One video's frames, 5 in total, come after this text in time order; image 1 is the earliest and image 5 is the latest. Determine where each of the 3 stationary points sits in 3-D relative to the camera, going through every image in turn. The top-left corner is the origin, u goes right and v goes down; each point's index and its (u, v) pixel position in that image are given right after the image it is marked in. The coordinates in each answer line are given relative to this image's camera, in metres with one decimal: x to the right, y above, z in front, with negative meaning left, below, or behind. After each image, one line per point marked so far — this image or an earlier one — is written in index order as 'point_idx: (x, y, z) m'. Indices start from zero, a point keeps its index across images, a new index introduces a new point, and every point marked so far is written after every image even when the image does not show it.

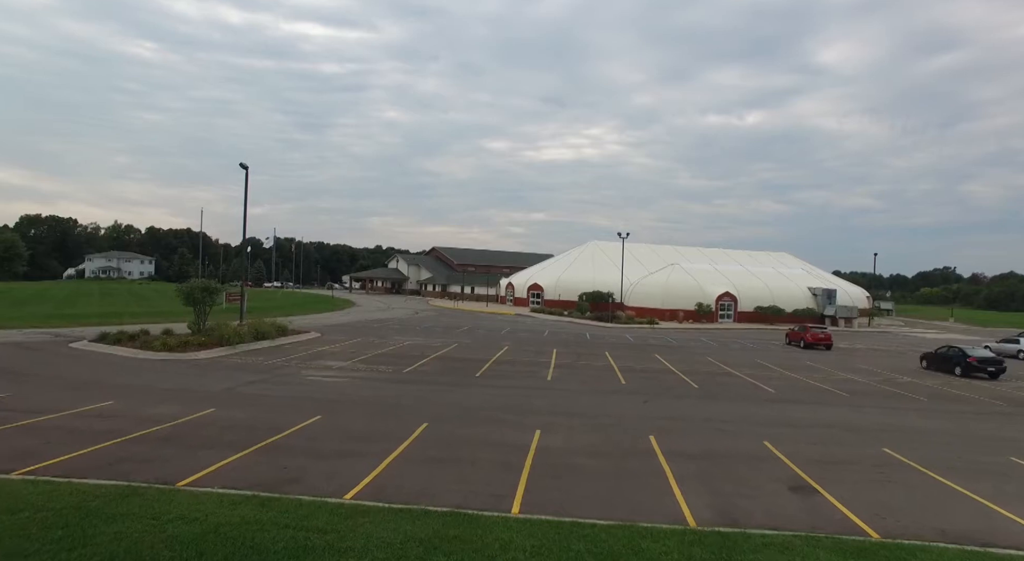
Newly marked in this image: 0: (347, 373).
0: (-4.3, -2.4, +15.7) m
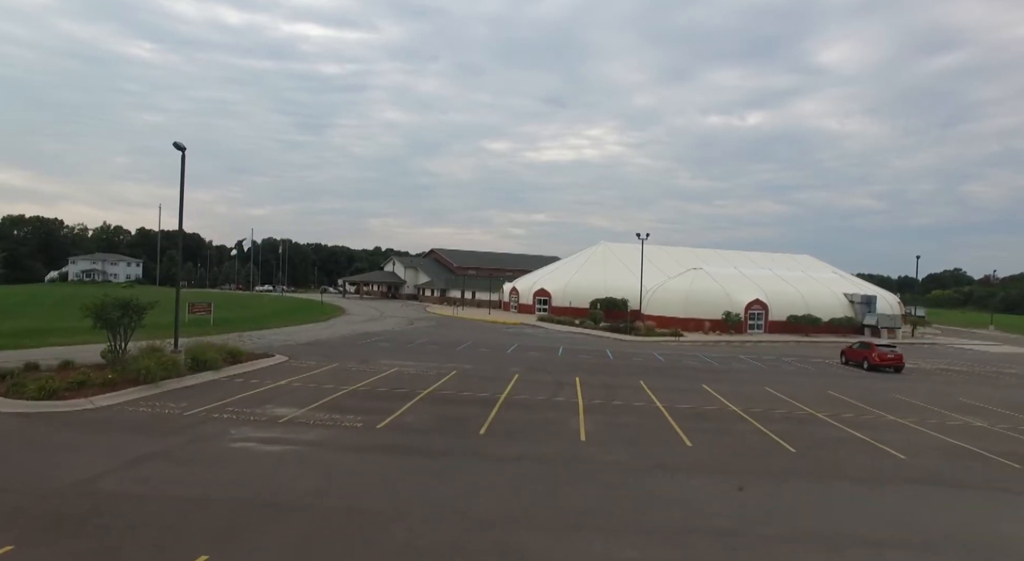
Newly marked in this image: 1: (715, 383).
0: (-3.9, -2.7, +11.0) m
1: (+6.6, -3.4, +19.8) m
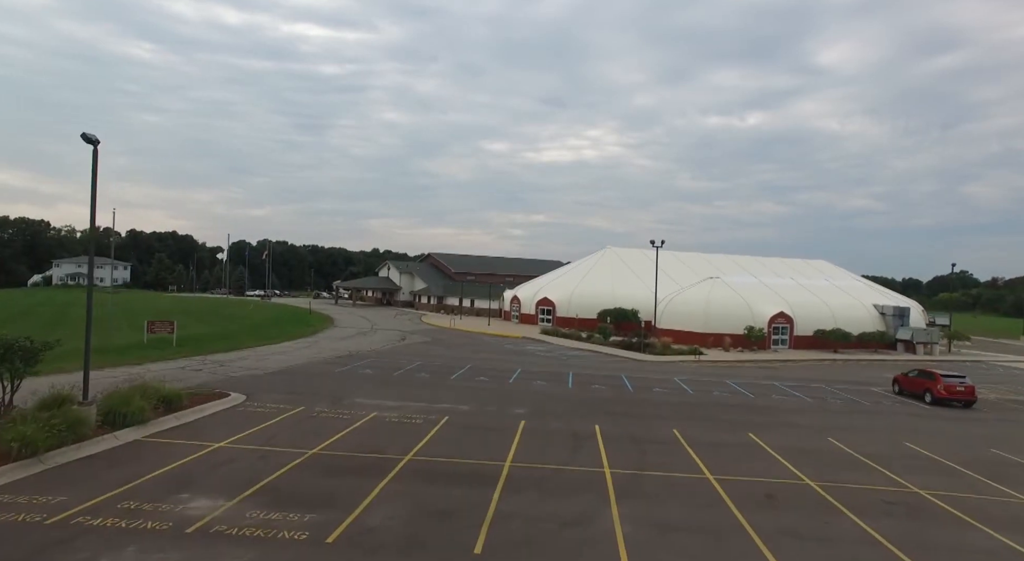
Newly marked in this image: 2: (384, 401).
0: (-3.8, -3.4, +7.5) m
1: (+6.7, -4.0, +16.2) m
2: (-3.7, -3.5, +17.7) m
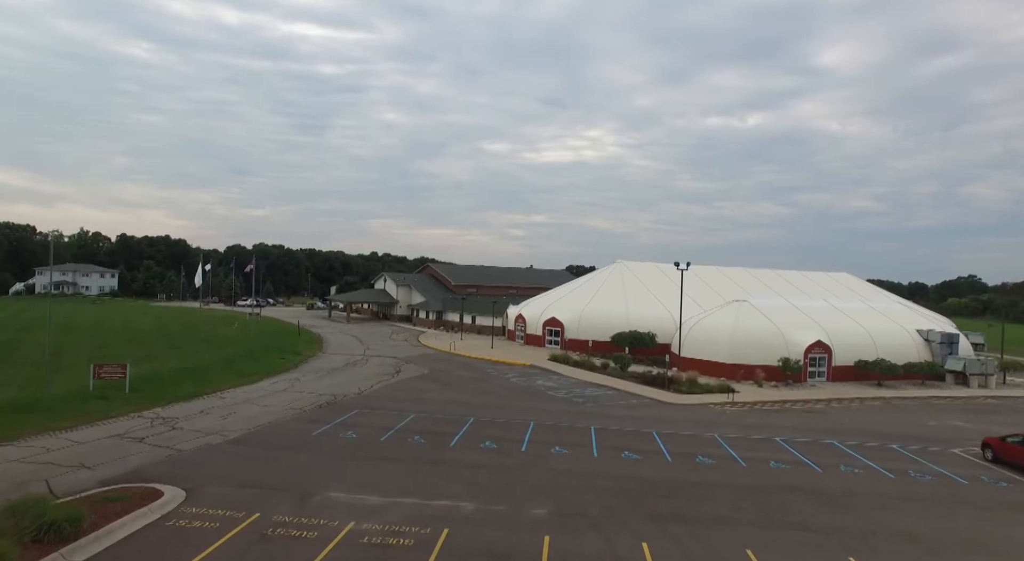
0: (-3.4, -4.8, +3.5) m
1: (+7.1, -5.4, +12.3) m
2: (-3.3, -4.9, +13.8) m
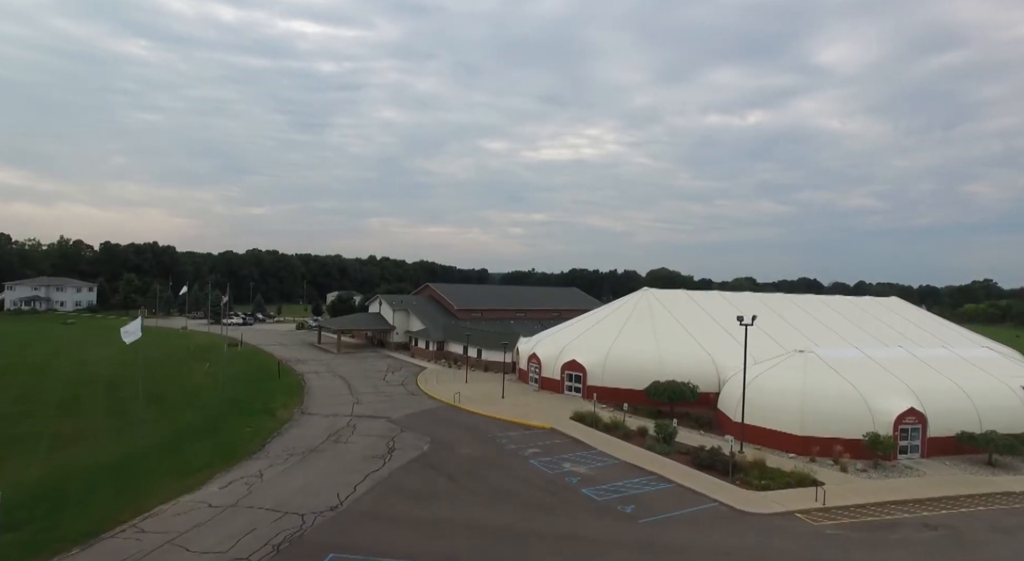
0: (-2.5, -7.3, -3.2) m
1: (+8.1, -7.9, +5.6) m
2: (-2.4, -7.4, +7.1) m
